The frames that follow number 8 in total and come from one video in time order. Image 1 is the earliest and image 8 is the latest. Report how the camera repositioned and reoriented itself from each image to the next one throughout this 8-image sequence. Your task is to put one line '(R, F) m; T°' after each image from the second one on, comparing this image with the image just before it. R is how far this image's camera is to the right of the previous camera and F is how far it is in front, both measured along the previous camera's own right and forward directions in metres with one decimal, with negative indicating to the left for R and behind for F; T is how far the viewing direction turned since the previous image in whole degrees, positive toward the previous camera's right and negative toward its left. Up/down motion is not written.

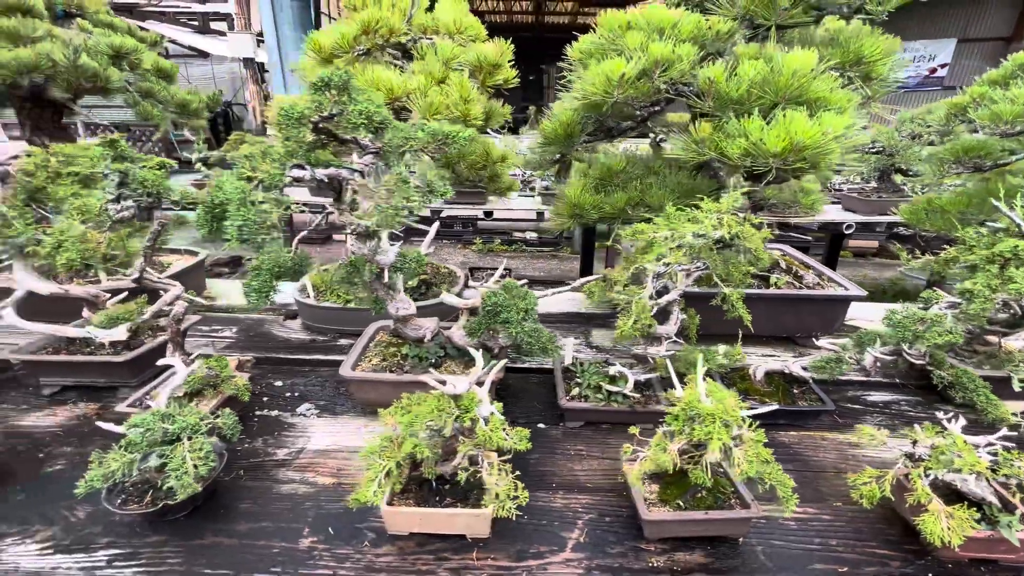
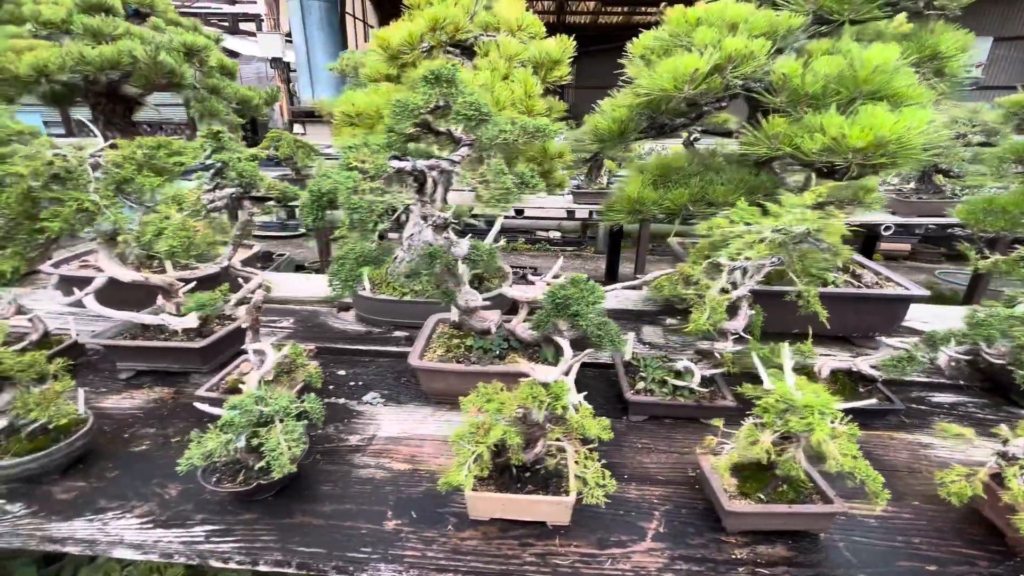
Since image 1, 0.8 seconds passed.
(-0.3, 0.0) m; -2°
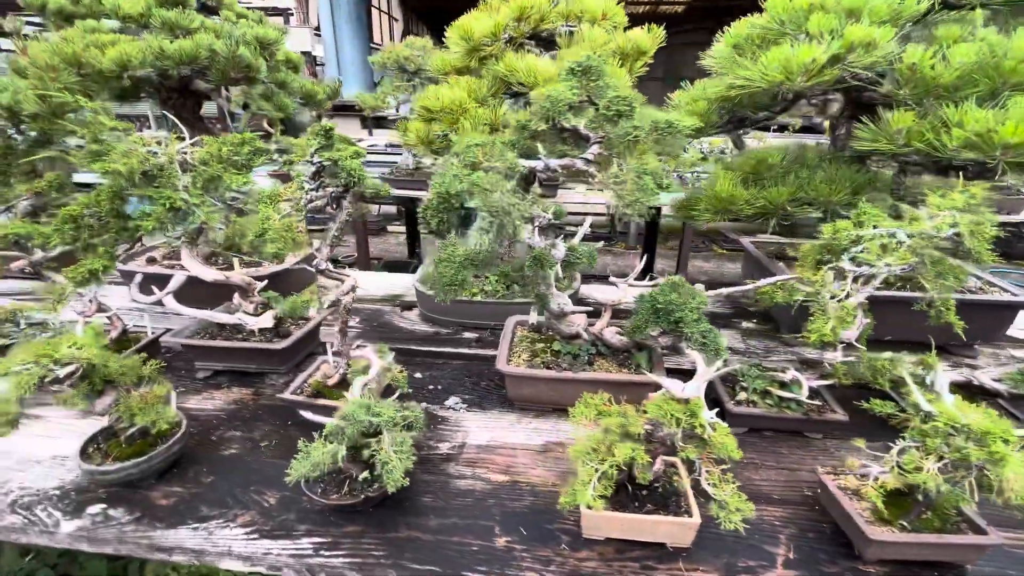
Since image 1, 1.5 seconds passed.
(-0.4, +0.1) m; -2°
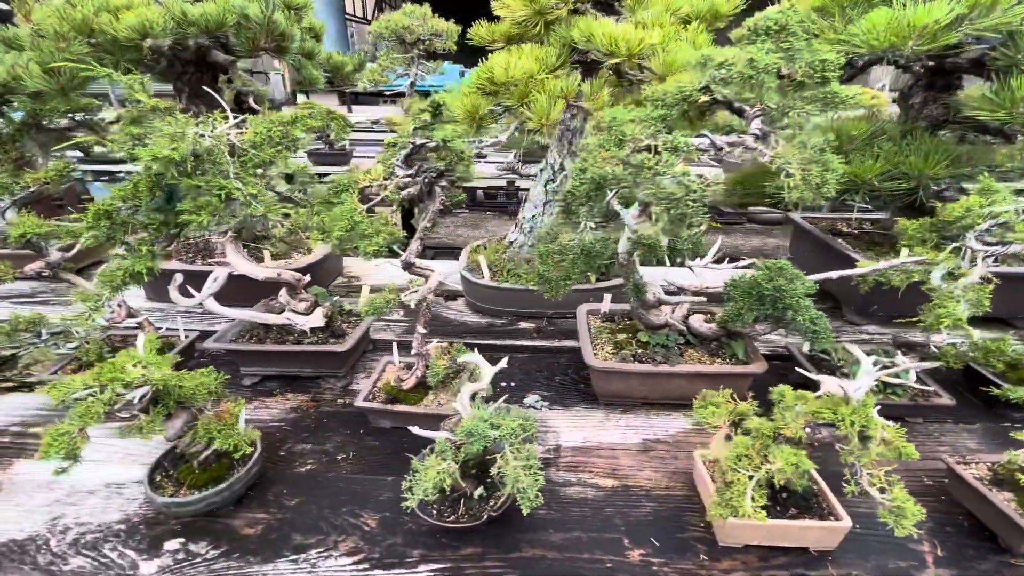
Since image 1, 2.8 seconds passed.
(-0.5, +0.2) m; +3°
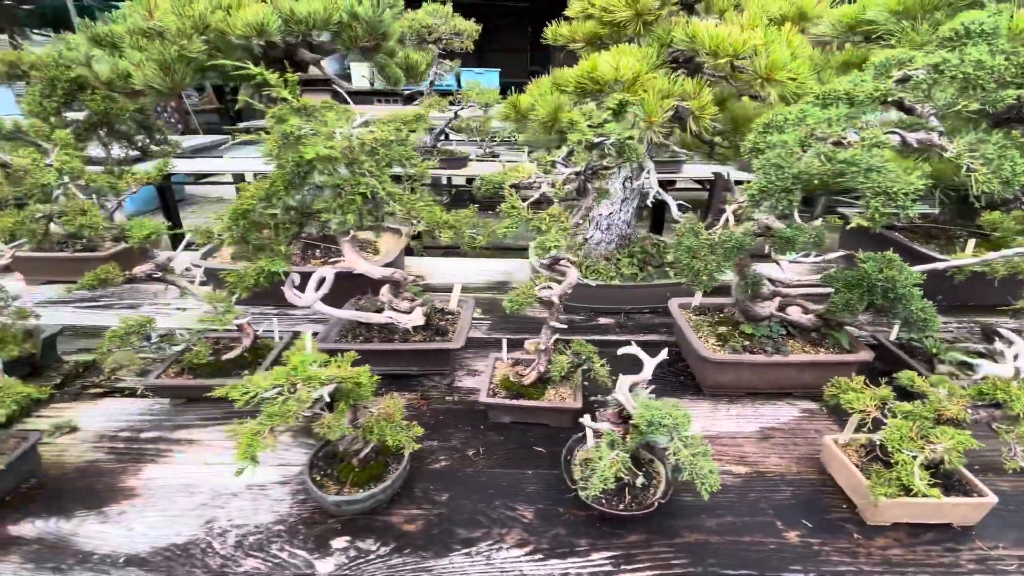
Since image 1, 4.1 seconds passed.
(-0.7, 0.0) m; +2°
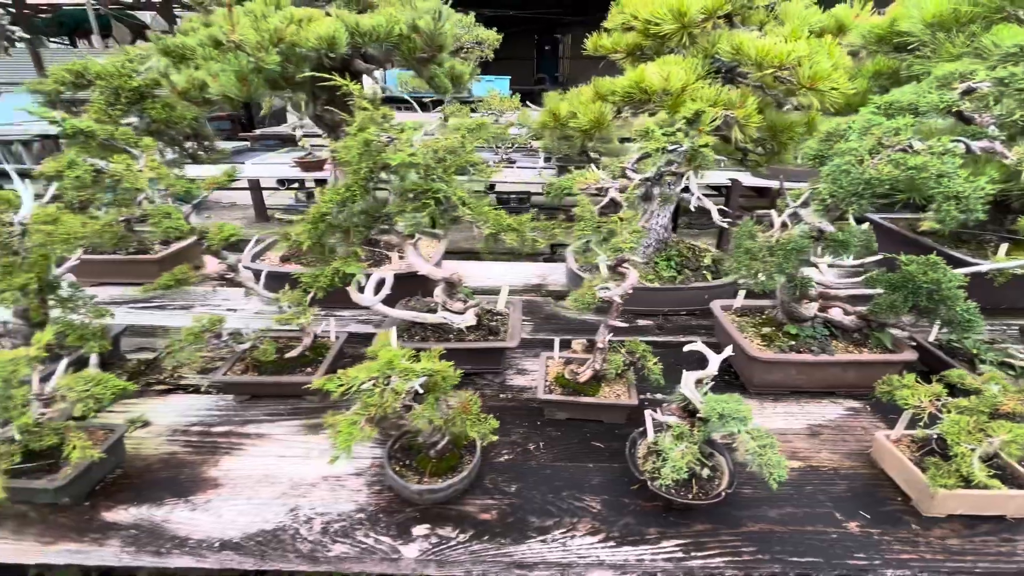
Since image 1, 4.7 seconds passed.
(-0.3, -0.1) m; 0°
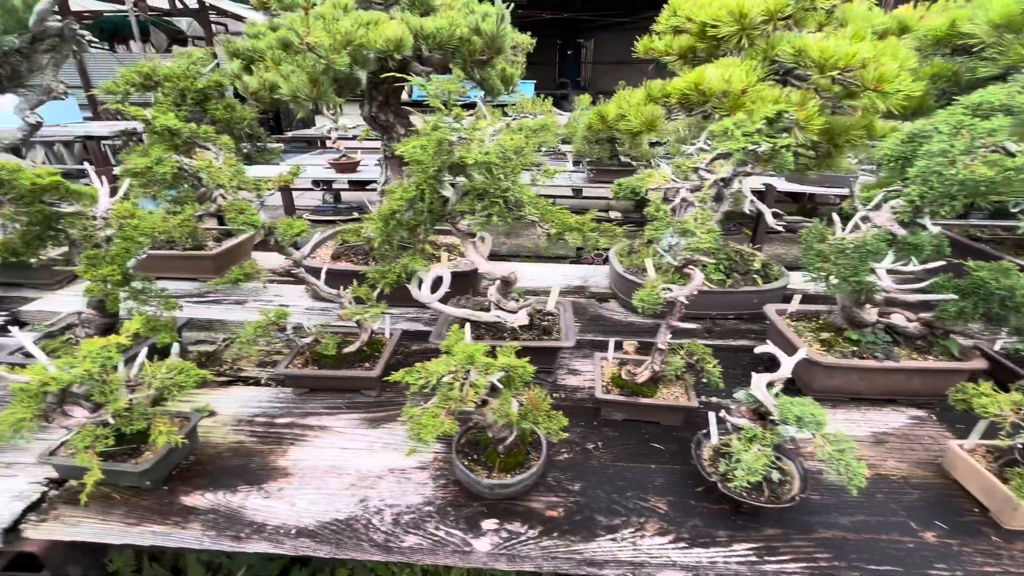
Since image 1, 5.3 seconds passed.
(-0.2, 0.0) m; -2°
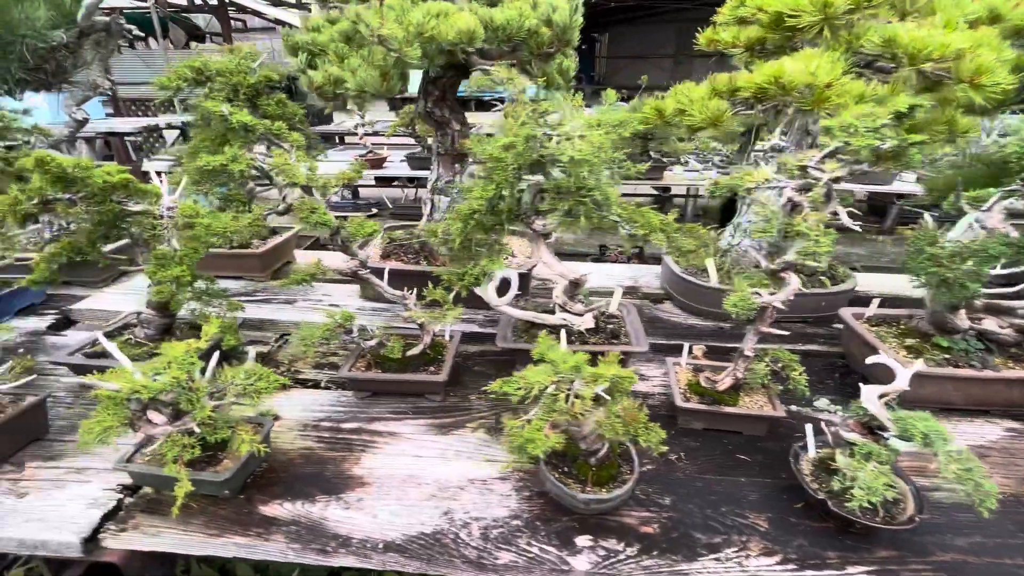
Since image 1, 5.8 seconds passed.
(-0.3, +0.1) m; -1°
